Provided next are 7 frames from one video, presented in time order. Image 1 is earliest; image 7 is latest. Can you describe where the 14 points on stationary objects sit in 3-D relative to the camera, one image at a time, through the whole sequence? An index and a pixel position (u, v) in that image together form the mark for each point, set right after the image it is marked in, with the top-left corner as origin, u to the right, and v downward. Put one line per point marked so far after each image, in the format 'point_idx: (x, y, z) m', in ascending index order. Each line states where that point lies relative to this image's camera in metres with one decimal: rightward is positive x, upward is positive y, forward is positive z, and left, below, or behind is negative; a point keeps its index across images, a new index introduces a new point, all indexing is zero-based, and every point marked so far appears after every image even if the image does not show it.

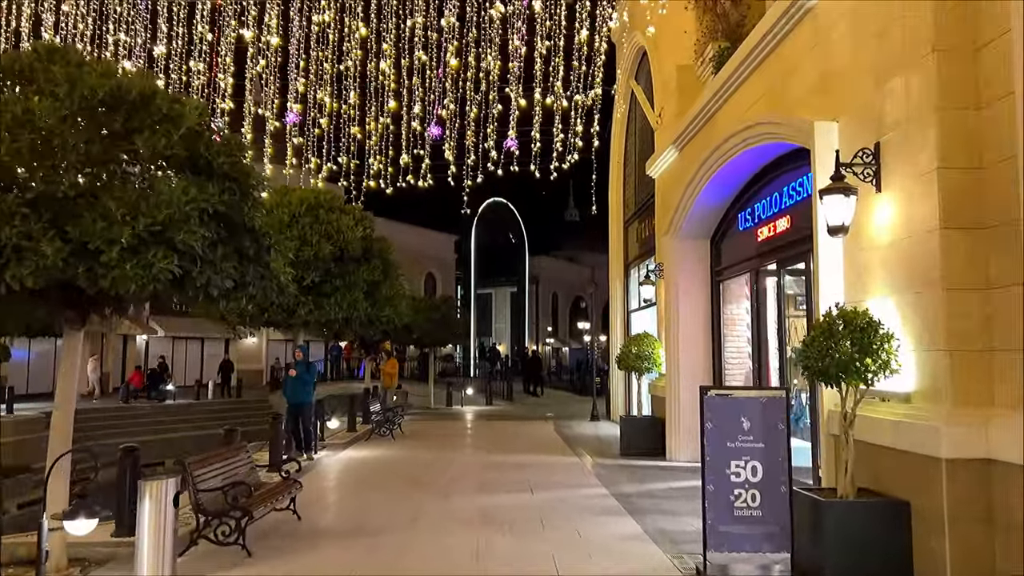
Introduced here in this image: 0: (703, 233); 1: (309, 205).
0: (+2.8, +0.8, +11.2) m
1: (-3.2, +1.3, +12.3) m
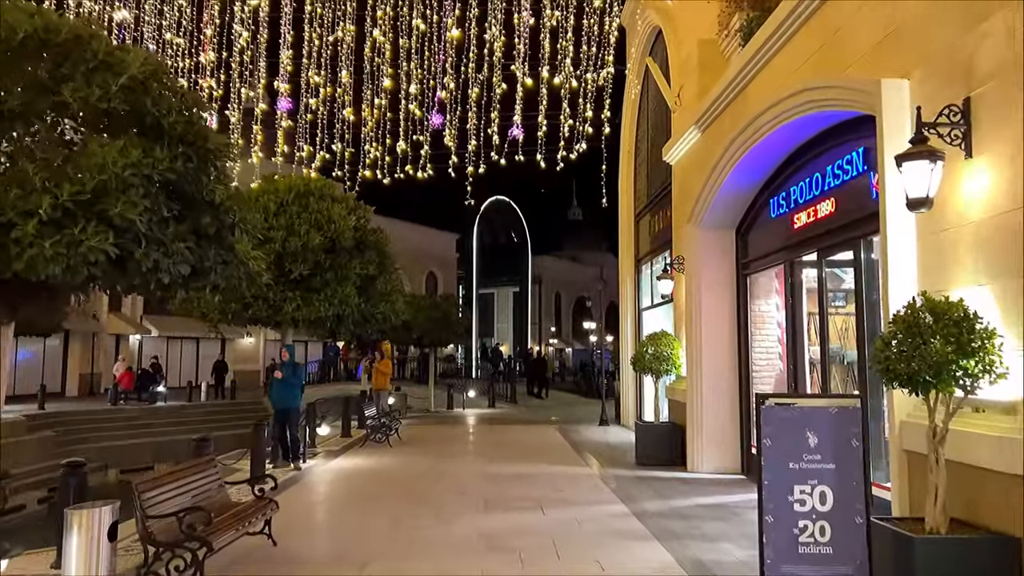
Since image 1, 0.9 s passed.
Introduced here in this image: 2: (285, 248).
0: (+2.8, +0.9, +10.2) m
1: (-3.1, +1.4, +11.3) m
2: (-3.1, +0.6, +10.6) m
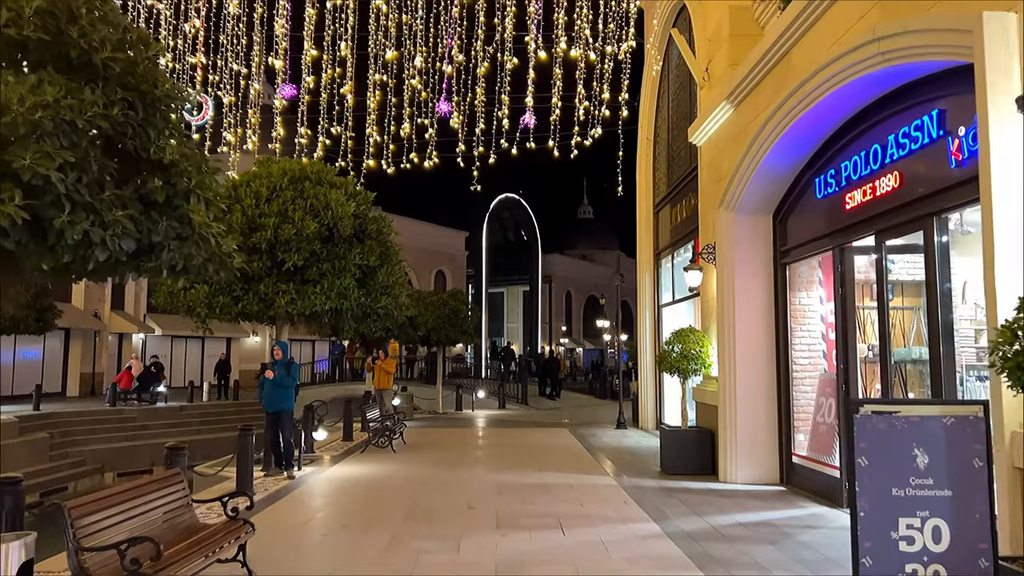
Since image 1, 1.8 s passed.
0: (+3.0, +1.0, +9.3) m
1: (-2.9, +1.5, +10.4) m
2: (-2.9, +0.7, +9.8) m
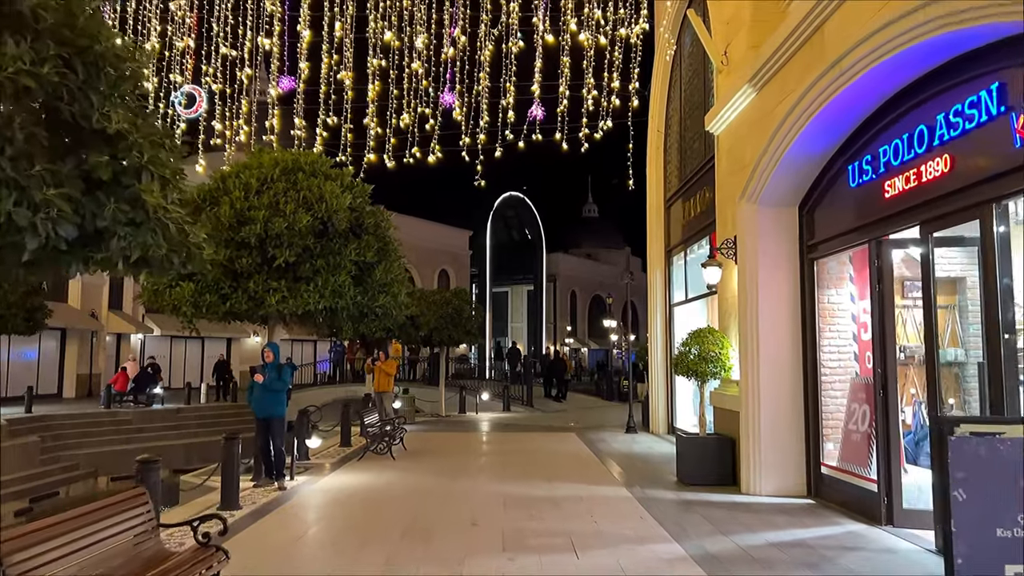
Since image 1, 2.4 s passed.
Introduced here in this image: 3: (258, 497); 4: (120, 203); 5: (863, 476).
0: (+3.1, +1.0, +8.6) m
1: (-2.9, +1.5, +9.8) m
2: (-2.9, +0.7, +9.1) m
3: (-2.8, -2.3, +8.6) m
4: (-1.7, +0.4, +3.4) m
5: (+3.4, -1.8, +7.4) m
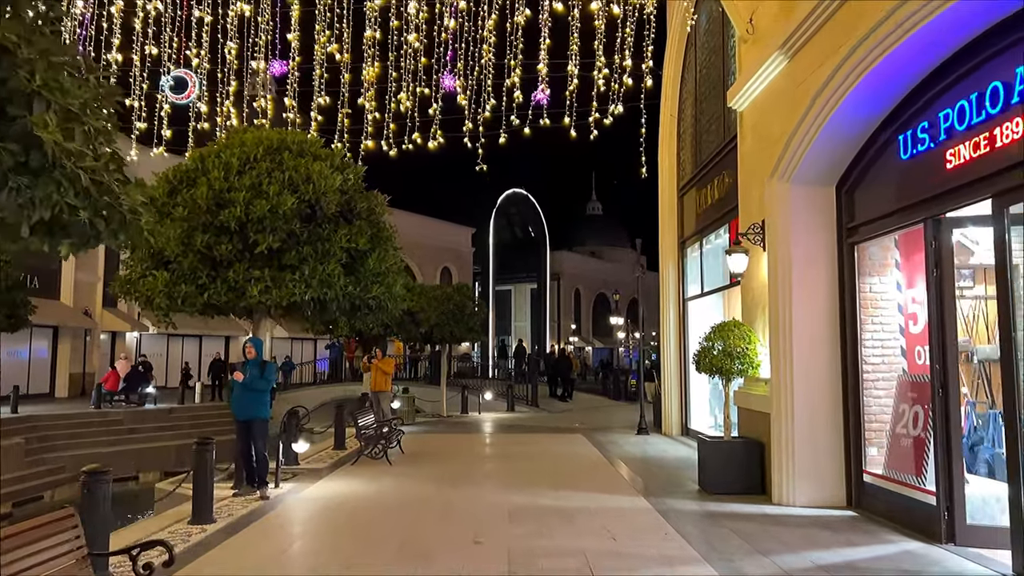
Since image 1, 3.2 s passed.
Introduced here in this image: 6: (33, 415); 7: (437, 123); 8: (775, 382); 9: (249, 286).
0: (+3.1, +1.1, +7.8) m
1: (-2.8, +1.6, +9.0) m
2: (-2.8, +0.8, +8.3) m
3: (-2.8, -2.2, +7.7) m
4: (-1.7, +0.5, +2.6) m
5: (+3.4, -1.7, +6.6) m
6: (-12.3, -3.2, +19.9) m
7: (-1.4, +3.0, +14.4) m
8: (+2.6, -0.9, +7.8) m
9: (-2.8, 0.0, +8.2) m
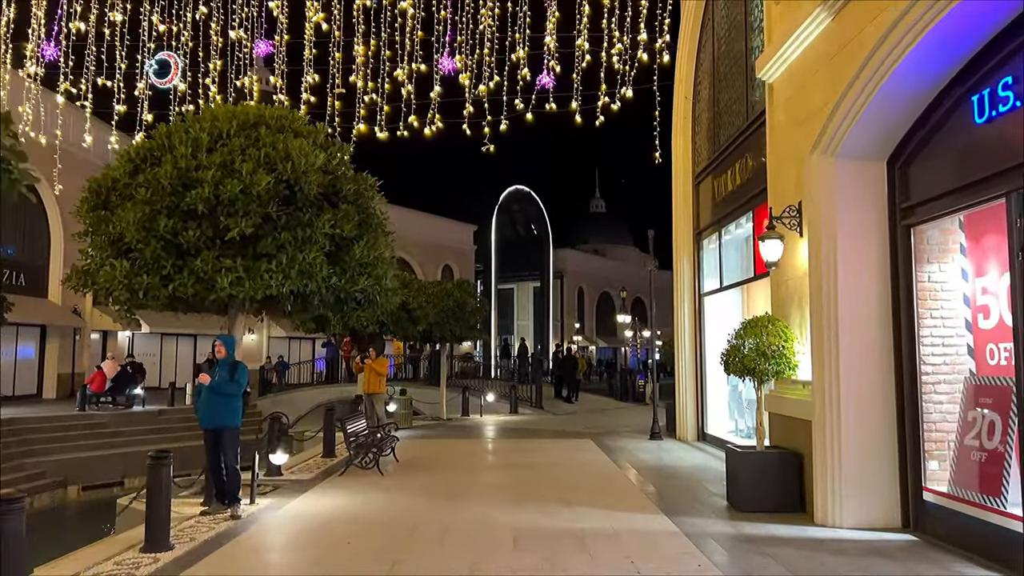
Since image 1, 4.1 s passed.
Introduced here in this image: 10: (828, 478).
0: (+3.2, +1.2, +6.8) m
1: (-2.8, +1.7, +8.0) m
2: (-2.8, +0.9, +7.4) m
3: (-2.7, -2.1, +6.8) m
4: (-1.6, +0.6, +1.6) m
5: (+3.5, -1.6, +5.6) m
6: (-12.2, -3.2, +18.9) m
7: (-1.3, +3.1, +13.4) m
8: (+2.7, -0.8, +6.8) m
9: (-2.7, +0.1, +7.2) m
10: (+2.7, -1.6, +6.6) m
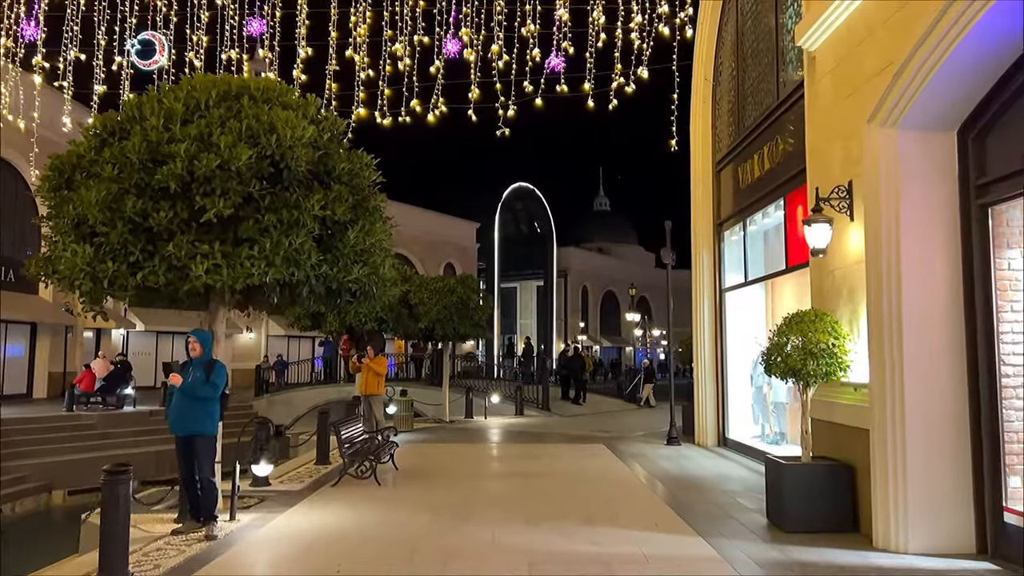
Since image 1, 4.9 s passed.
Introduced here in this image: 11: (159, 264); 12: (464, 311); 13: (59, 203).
0: (+3.3, +1.3, +5.9) m
1: (-2.6, +1.8, +7.2) m
2: (-2.7, +1.0, +6.5) m
3: (-2.6, -2.0, +5.9) m
4: (-1.5, +0.7, +0.8) m
5: (+3.6, -1.5, +4.7) m
6: (-12.0, -3.0, +18.1) m
7: (-1.2, +3.2, +12.5) m
8: (+2.8, -0.8, +5.9) m
9: (-2.6, +0.2, +6.4) m
10: (+2.8, -1.5, +5.8) m
11: (-3.0, +0.2, +6.5) m
12: (-1.2, -0.6, +19.0) m
13: (-4.0, +0.8, +7.0) m
